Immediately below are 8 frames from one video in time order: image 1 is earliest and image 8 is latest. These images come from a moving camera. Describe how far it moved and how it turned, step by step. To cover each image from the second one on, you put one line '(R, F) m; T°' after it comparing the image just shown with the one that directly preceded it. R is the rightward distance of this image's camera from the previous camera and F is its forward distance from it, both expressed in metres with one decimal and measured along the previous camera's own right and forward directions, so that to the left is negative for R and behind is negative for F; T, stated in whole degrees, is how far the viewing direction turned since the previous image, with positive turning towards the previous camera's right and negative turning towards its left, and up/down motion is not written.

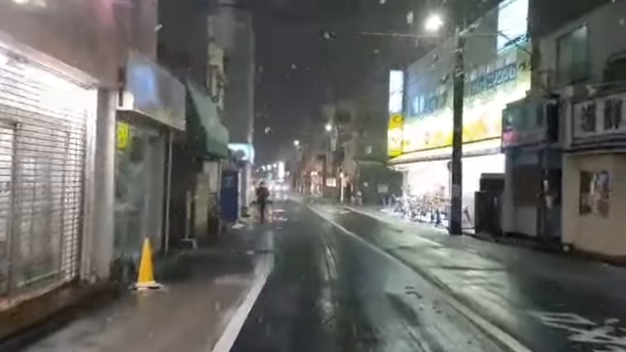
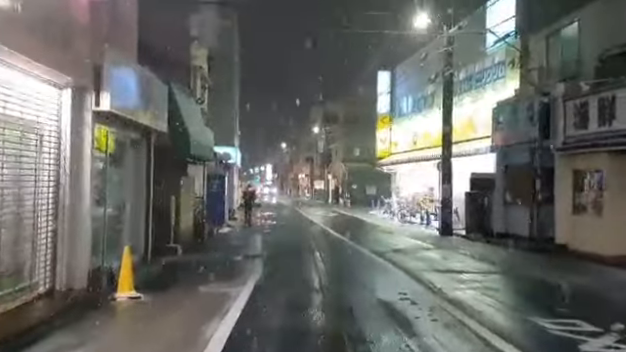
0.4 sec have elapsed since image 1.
(0.0, +0.5) m; +1°
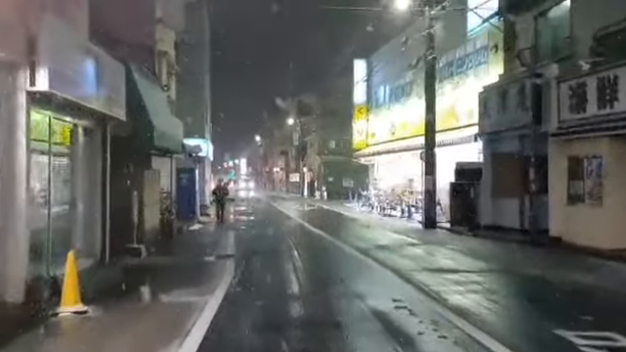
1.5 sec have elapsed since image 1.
(-0.1, +1.6) m; +2°
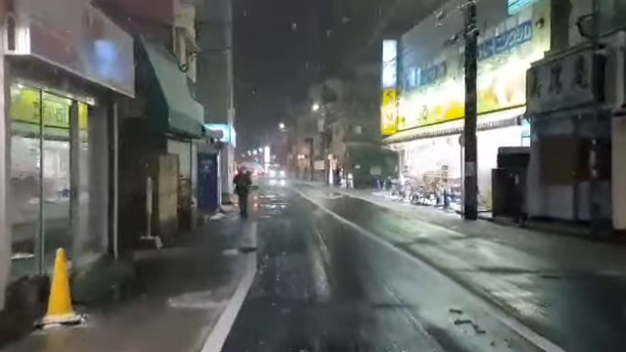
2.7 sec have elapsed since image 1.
(-0.2, +1.8) m; -2°
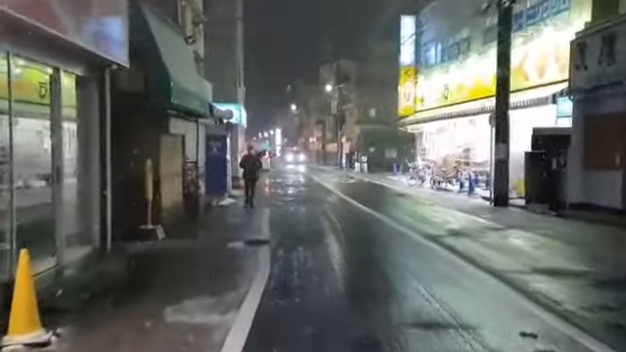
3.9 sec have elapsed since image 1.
(-0.2, +1.7) m; -1°
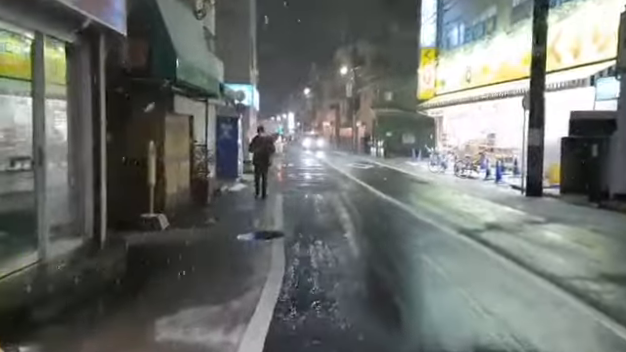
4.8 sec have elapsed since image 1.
(-0.1, +1.5) m; -1°
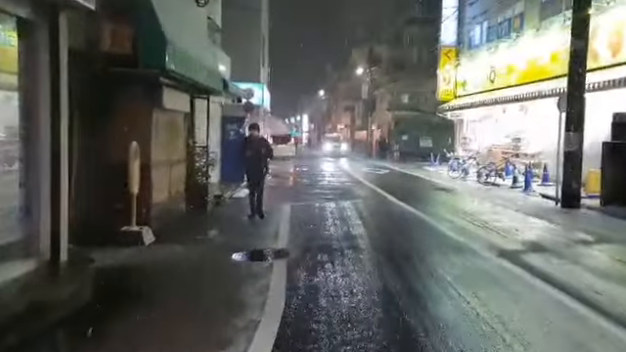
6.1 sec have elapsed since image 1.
(+0.1, +1.8) m; -1°
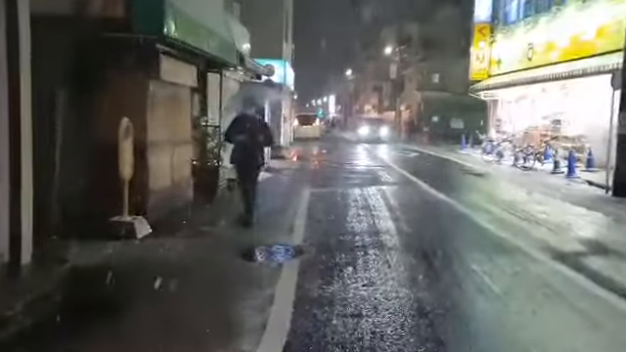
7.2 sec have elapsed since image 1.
(+0.1, +1.6) m; -2°
